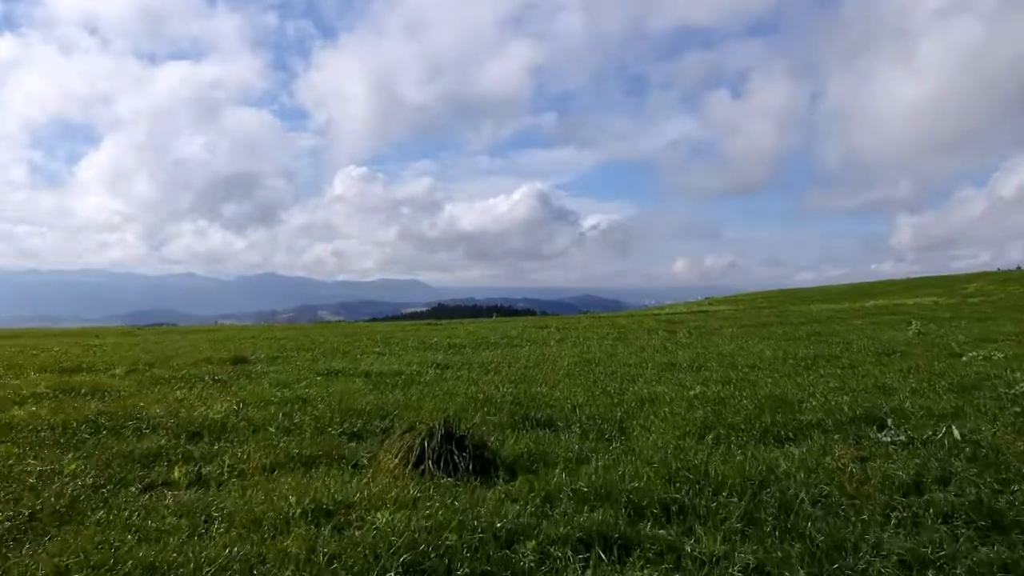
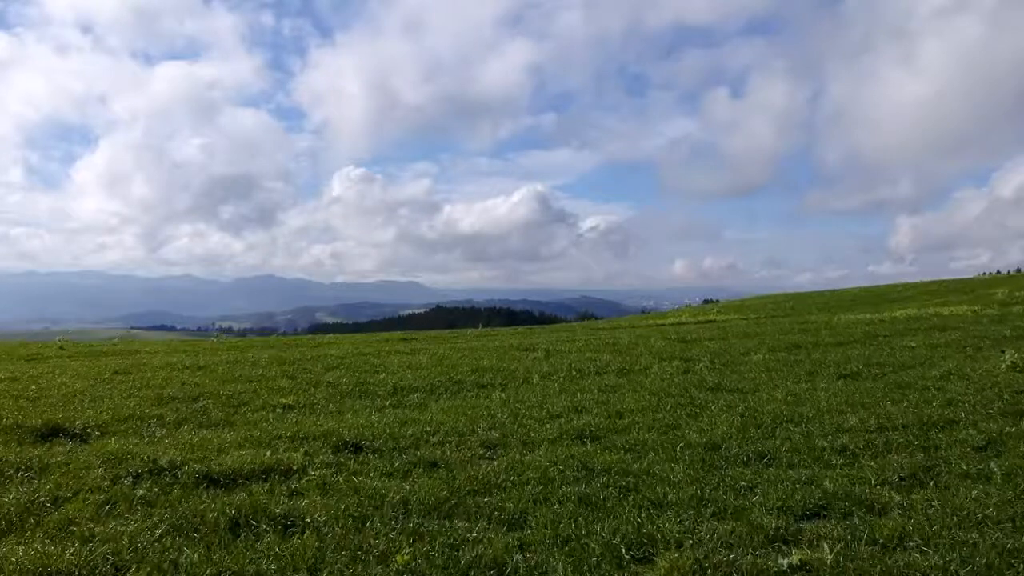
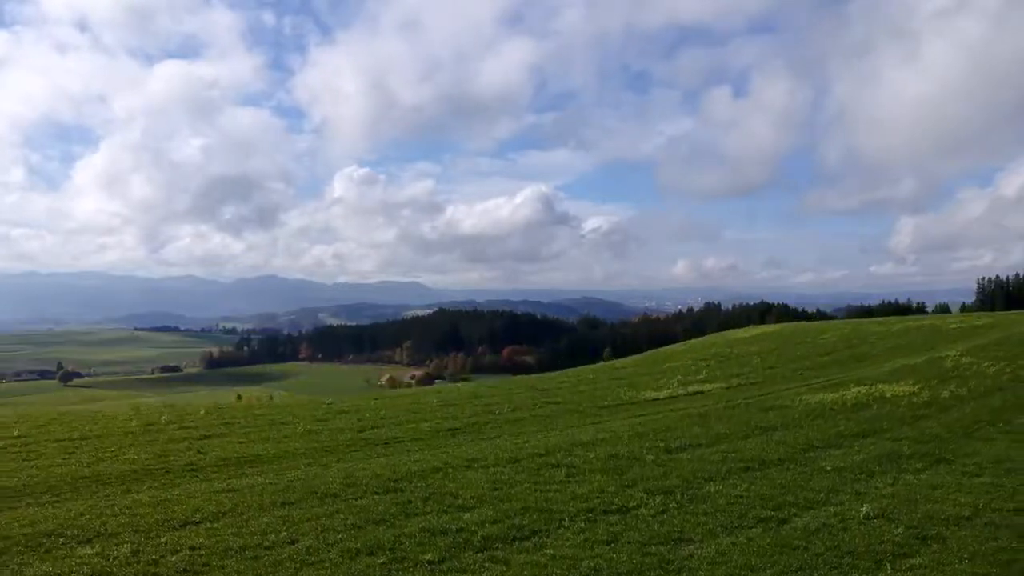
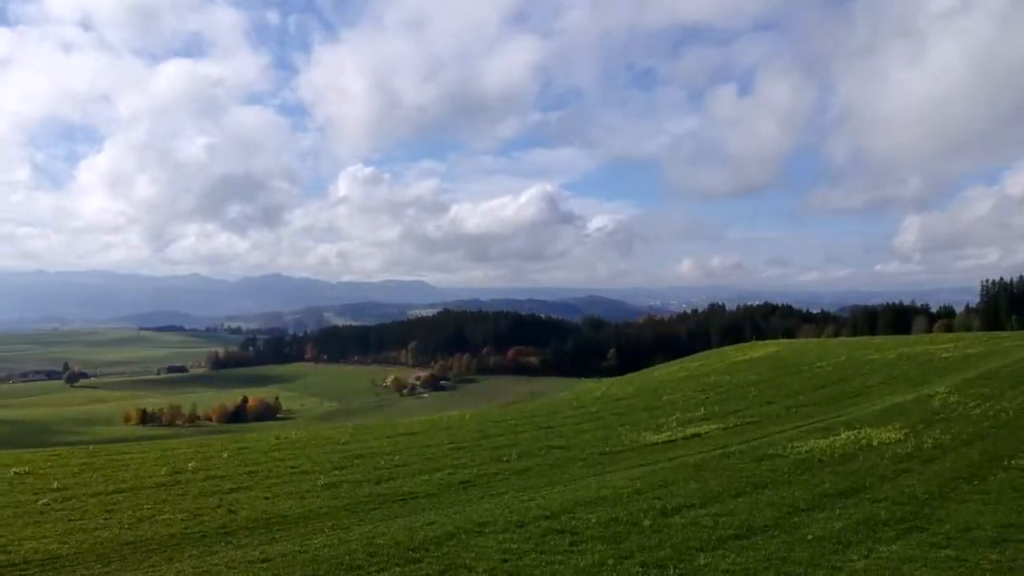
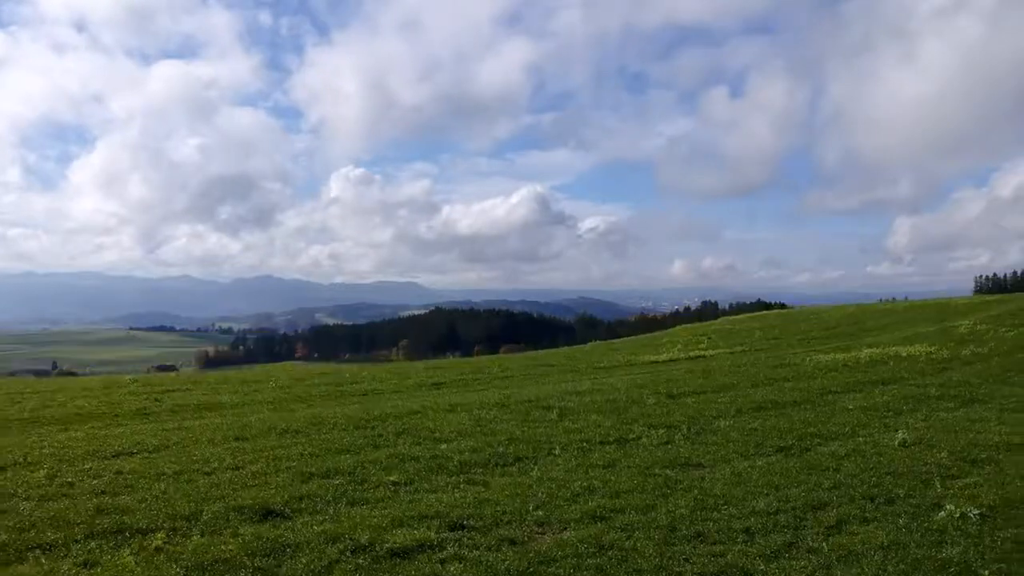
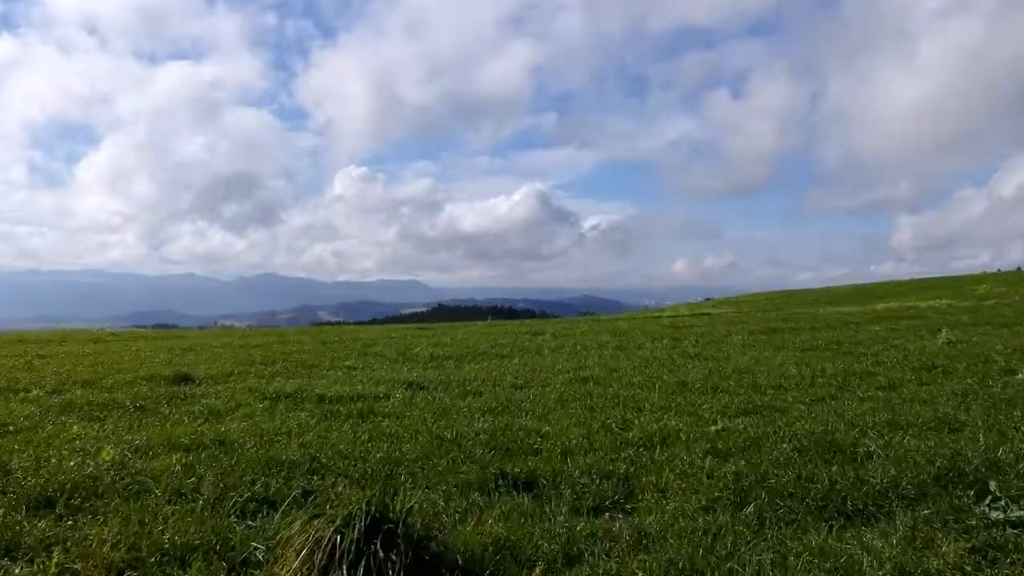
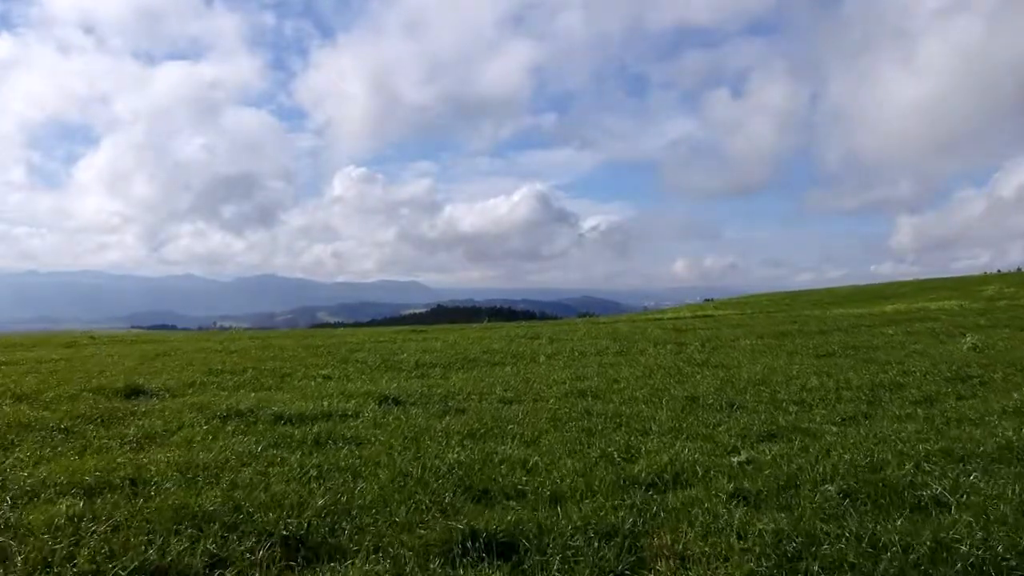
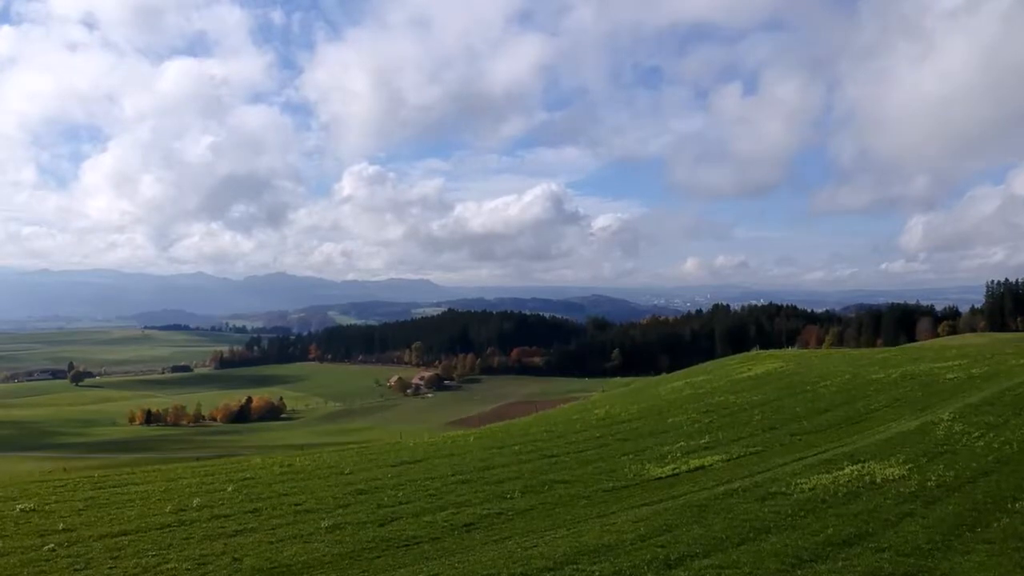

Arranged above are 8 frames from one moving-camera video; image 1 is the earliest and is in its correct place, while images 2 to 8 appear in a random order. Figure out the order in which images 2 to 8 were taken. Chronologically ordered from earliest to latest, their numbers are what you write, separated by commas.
6, 7, 2, 5, 3, 4, 8
